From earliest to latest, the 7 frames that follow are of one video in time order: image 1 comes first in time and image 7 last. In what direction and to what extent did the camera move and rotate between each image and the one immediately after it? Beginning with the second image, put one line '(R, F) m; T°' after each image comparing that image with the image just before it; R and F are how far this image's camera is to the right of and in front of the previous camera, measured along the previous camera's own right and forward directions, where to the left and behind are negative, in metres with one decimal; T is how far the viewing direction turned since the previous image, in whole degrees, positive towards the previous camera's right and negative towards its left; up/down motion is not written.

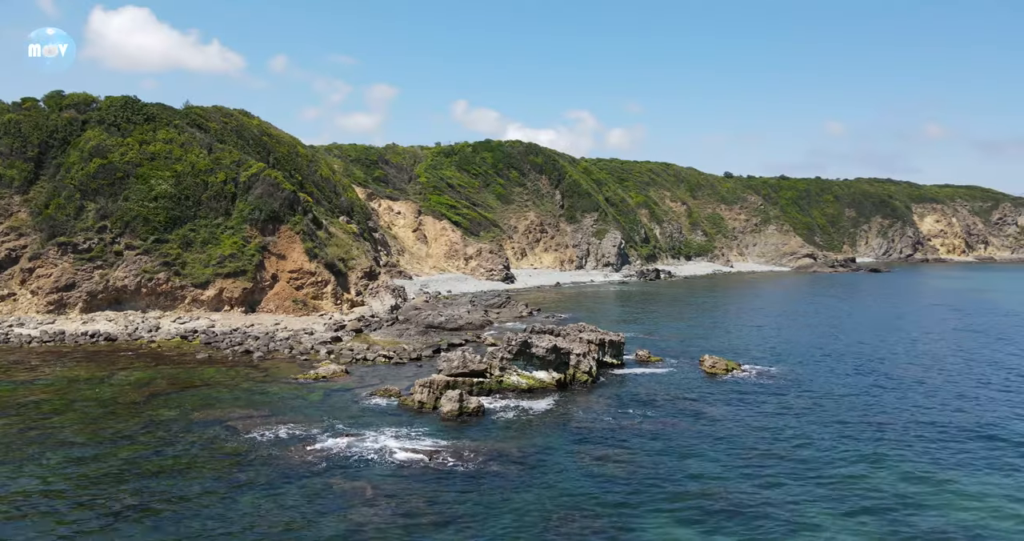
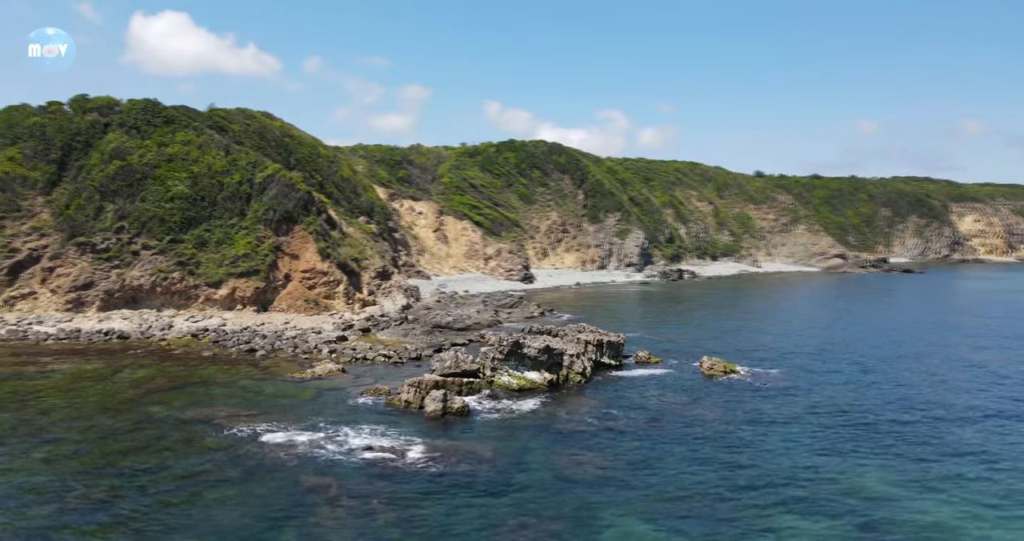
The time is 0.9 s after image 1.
(+1.6, +0.1) m; -2°
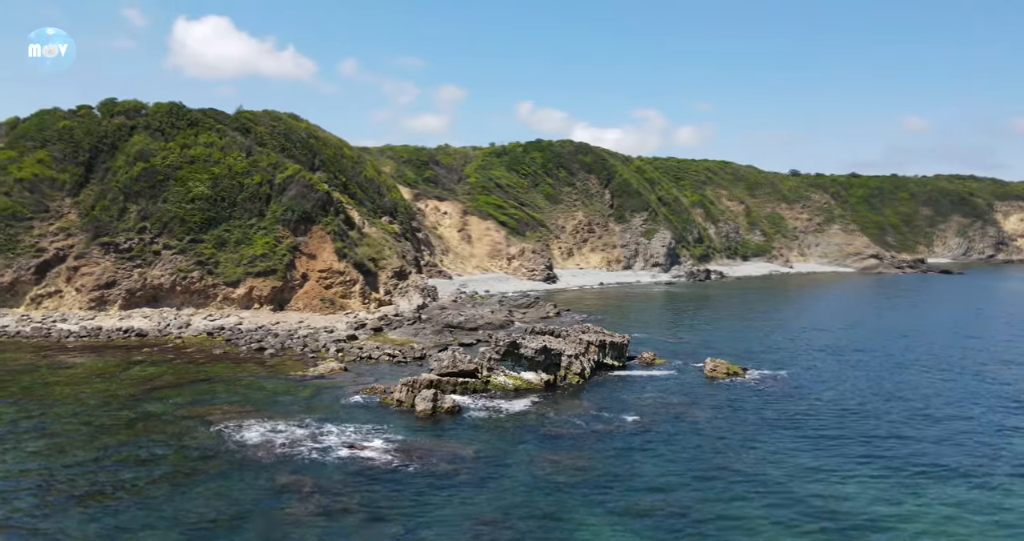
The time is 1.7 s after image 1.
(+1.5, +0.1) m; -3°
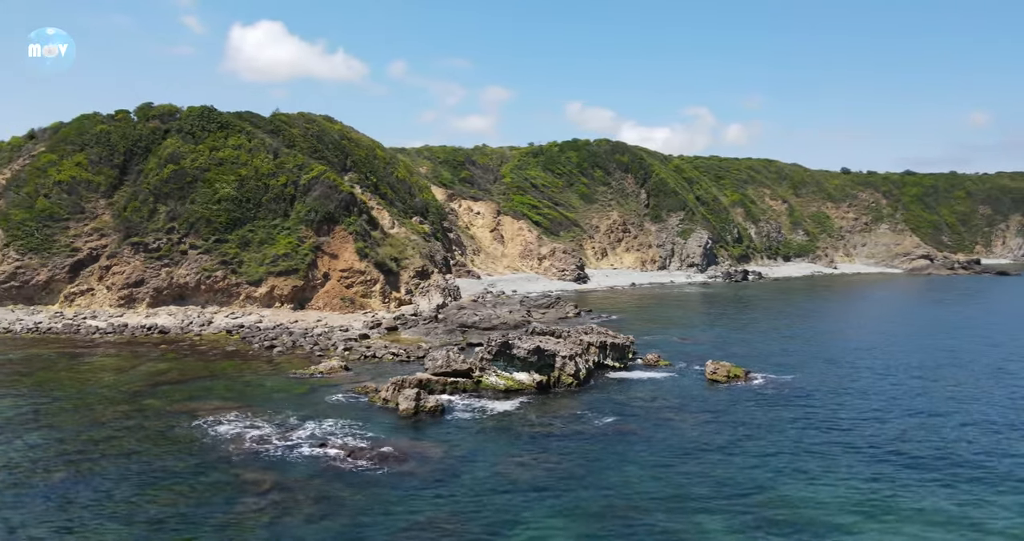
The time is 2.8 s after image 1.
(+2.1, +0.1) m; -4°
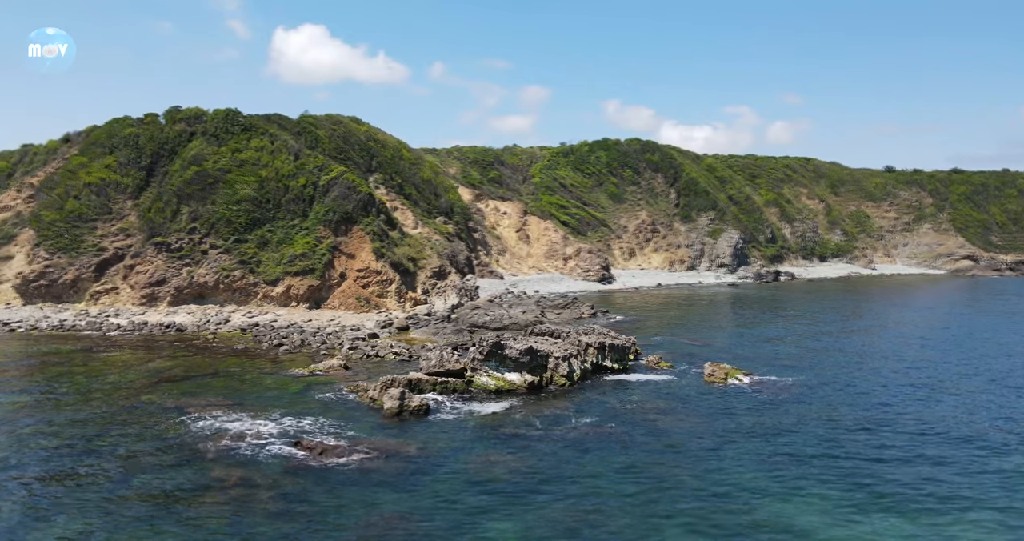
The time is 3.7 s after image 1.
(+1.8, +0.1) m; -3°
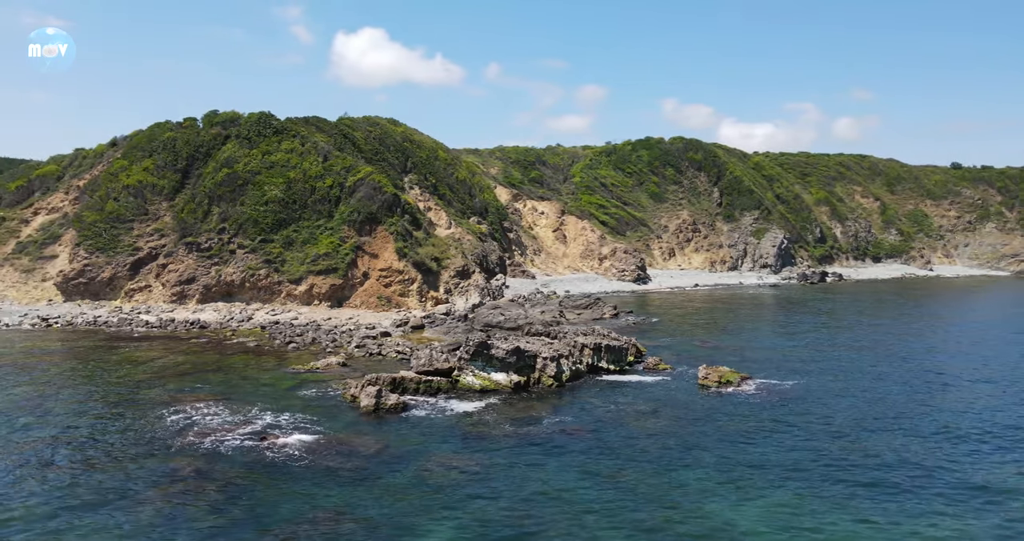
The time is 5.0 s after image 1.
(+2.7, +0.1) m; -4°
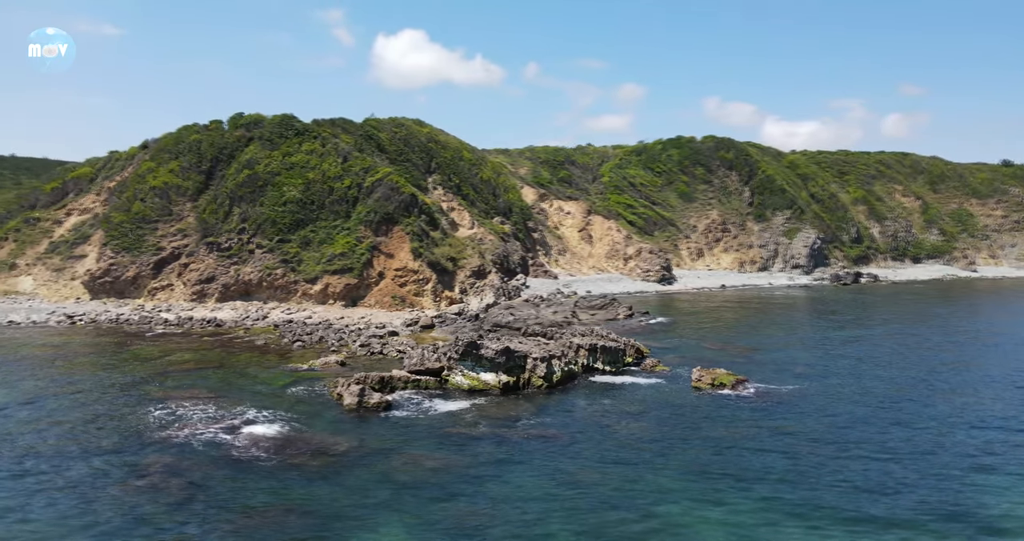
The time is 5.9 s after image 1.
(+2.0, +0.1) m; -3°
